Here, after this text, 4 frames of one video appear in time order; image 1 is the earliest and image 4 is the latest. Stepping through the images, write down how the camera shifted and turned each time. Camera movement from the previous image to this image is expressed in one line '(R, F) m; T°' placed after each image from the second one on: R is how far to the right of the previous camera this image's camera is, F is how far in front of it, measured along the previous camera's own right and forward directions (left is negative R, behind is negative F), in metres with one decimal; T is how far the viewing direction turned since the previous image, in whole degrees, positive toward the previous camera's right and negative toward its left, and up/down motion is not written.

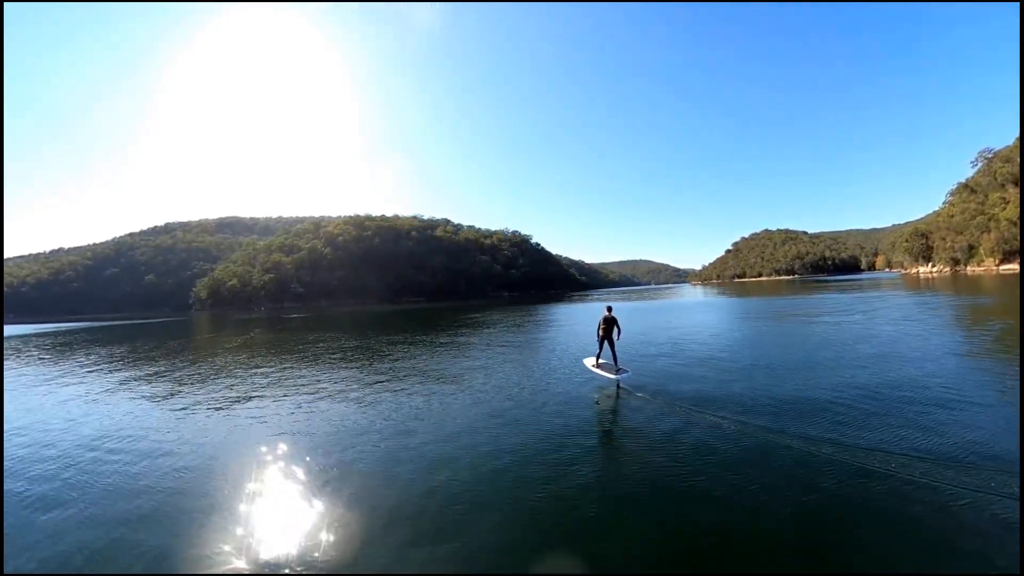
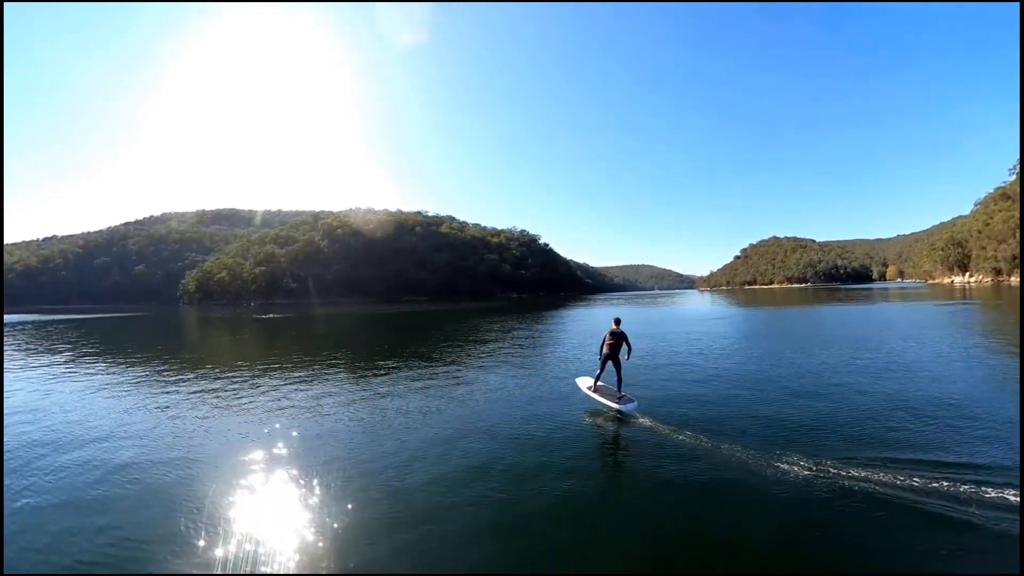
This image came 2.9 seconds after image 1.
(-0.5, +1.6) m; 0°
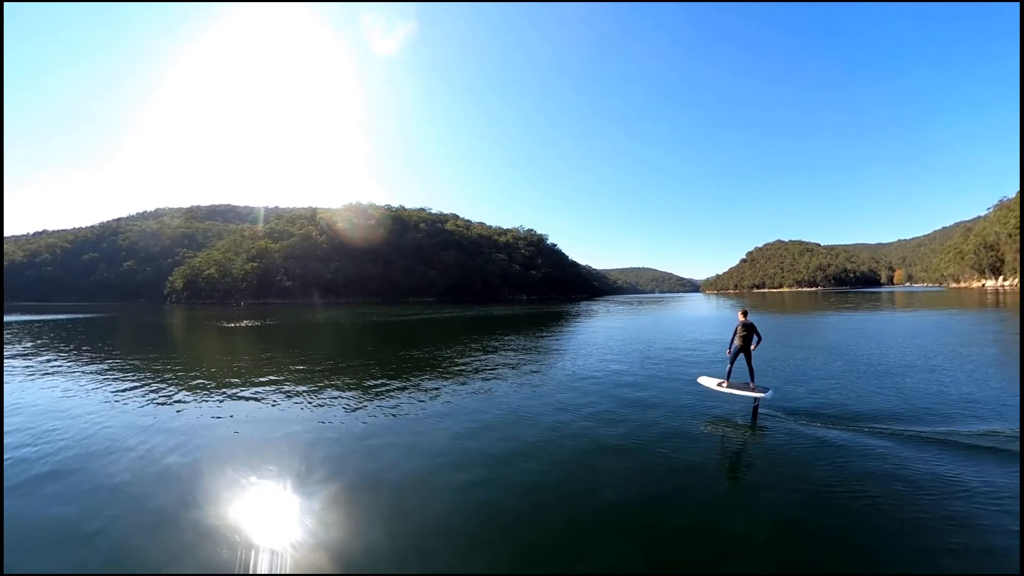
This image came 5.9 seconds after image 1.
(-0.5, +1.4) m; 0°
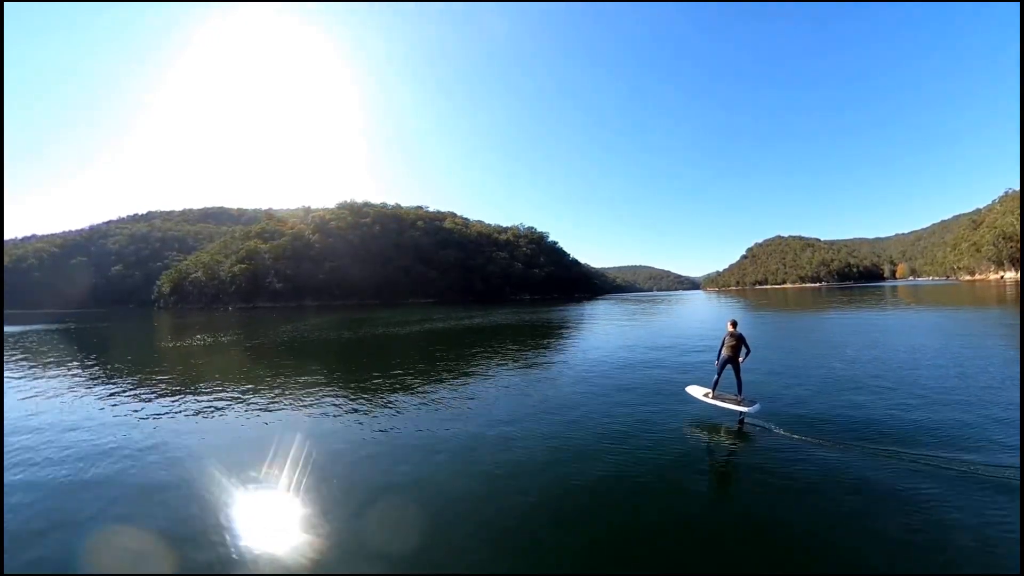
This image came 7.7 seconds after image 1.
(-0.2, +0.8) m; 0°
